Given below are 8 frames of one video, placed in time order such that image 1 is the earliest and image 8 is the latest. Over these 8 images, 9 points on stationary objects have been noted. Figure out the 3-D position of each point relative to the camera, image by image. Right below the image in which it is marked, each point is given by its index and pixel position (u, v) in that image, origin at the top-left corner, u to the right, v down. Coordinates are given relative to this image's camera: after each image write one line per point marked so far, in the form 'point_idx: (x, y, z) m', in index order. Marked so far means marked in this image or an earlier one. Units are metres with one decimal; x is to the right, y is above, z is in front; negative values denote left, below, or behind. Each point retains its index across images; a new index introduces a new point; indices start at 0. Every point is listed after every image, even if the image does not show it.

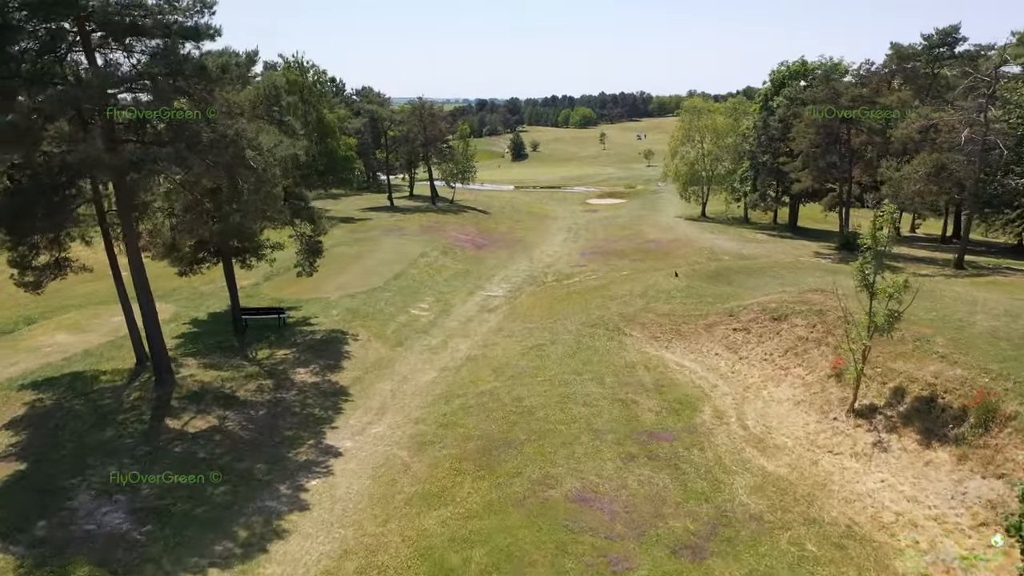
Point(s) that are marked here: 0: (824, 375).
0: (+10.4, -3.0, +19.4) m
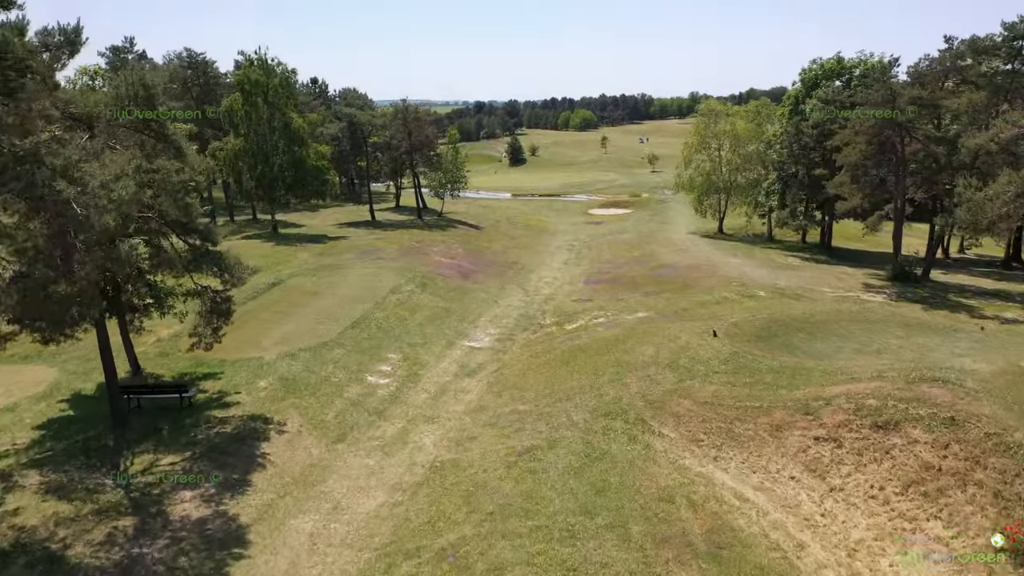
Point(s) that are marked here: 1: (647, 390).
0: (+9.9, -5.4, +12.1) m
1: (+4.6, -3.5, +19.9) m
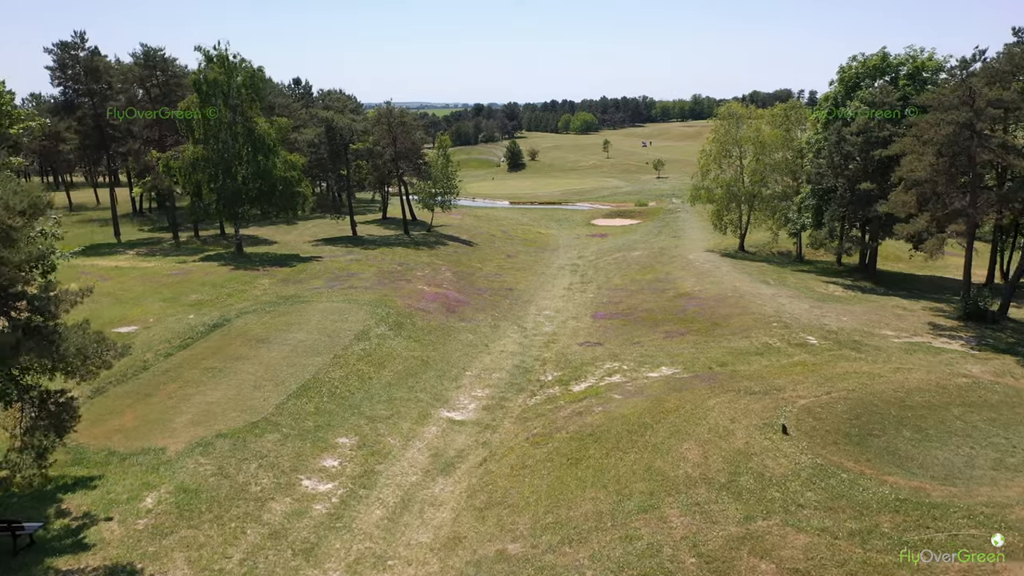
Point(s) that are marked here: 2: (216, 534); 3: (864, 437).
0: (+9.5, -7.5, +5.6) m
1: (+4.3, -5.6, +13.4) m
2: (-7.7, -6.3, +15.2) m
3: (+9.6, -4.0, +15.9) m
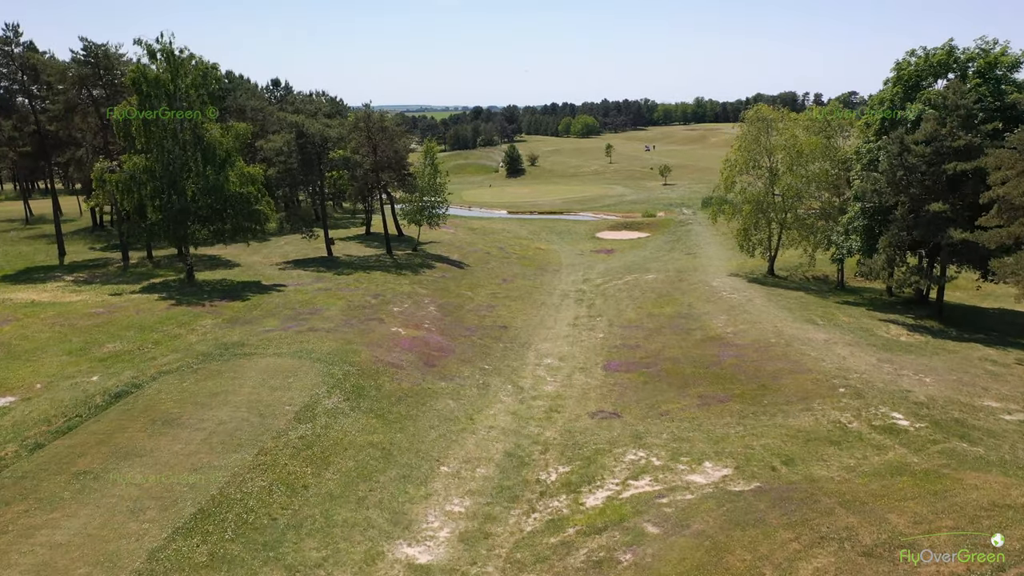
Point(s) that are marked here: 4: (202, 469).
0: (+9.2, -9.7, -1.4) m
1: (+3.9, -7.8, +6.4) m
2: (-8.0, -8.6, +8.2) m
3: (+9.2, -6.3, +8.9) m
4: (-9.7, -5.6, +18.2) m
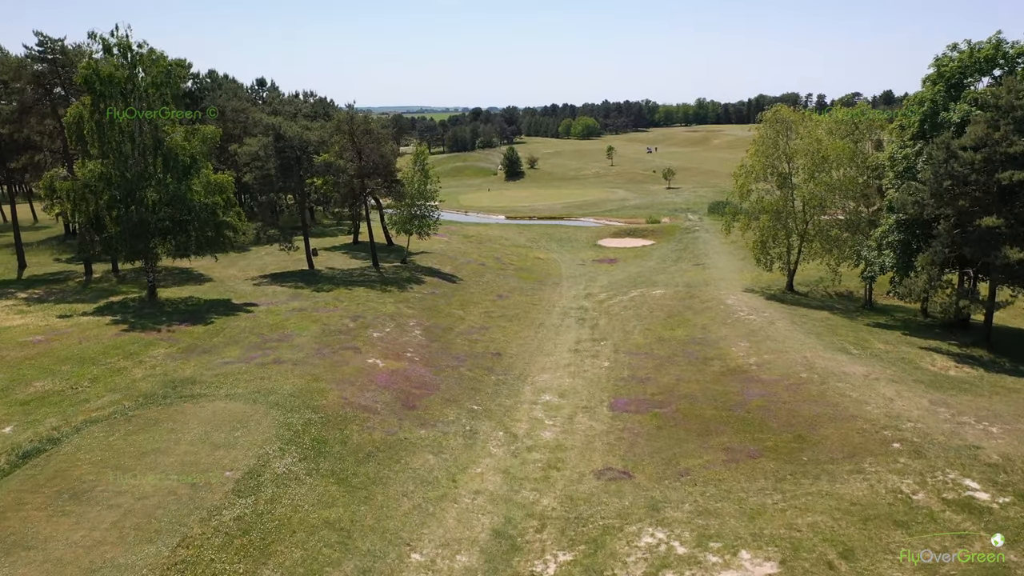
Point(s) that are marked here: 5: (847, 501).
0: (+8.9, -10.9, -5.4) m
1: (+3.6, -9.0, +2.4) m
2: (-8.4, -9.8, +4.2) m
3: (+8.9, -7.5, +4.9) m
4: (-10.0, -6.8, +14.3) m
5: (+10.1, -6.4, +17.7) m
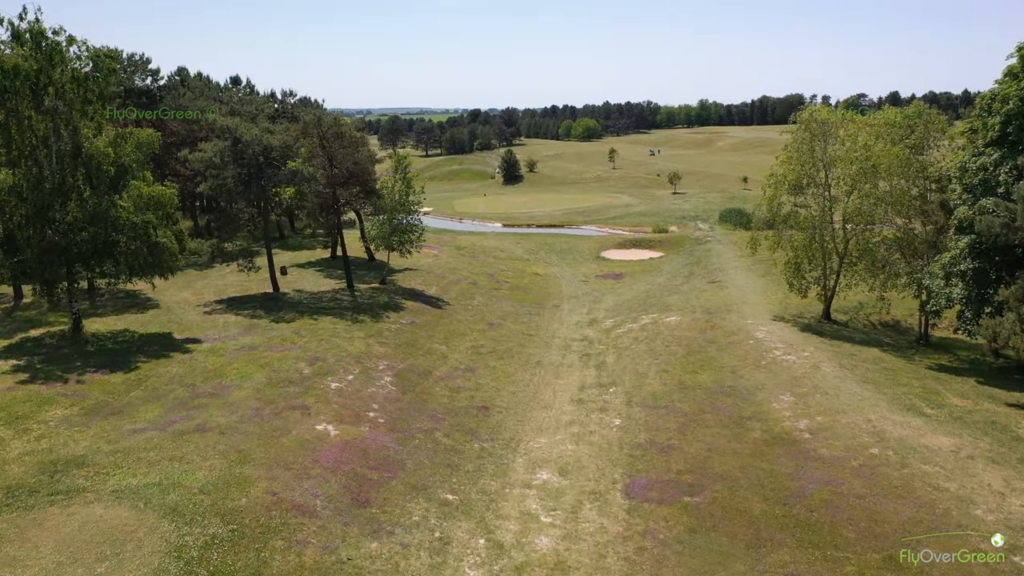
0: (+8.4, -12.6, -11.5) m
1: (+3.1, -10.8, -3.7) m
2: (-8.9, -11.6, -1.8) m
3: (+8.4, -9.3, -1.2) m
4: (-10.5, -8.6, +8.2) m
5: (+9.7, -8.2, +11.6) m
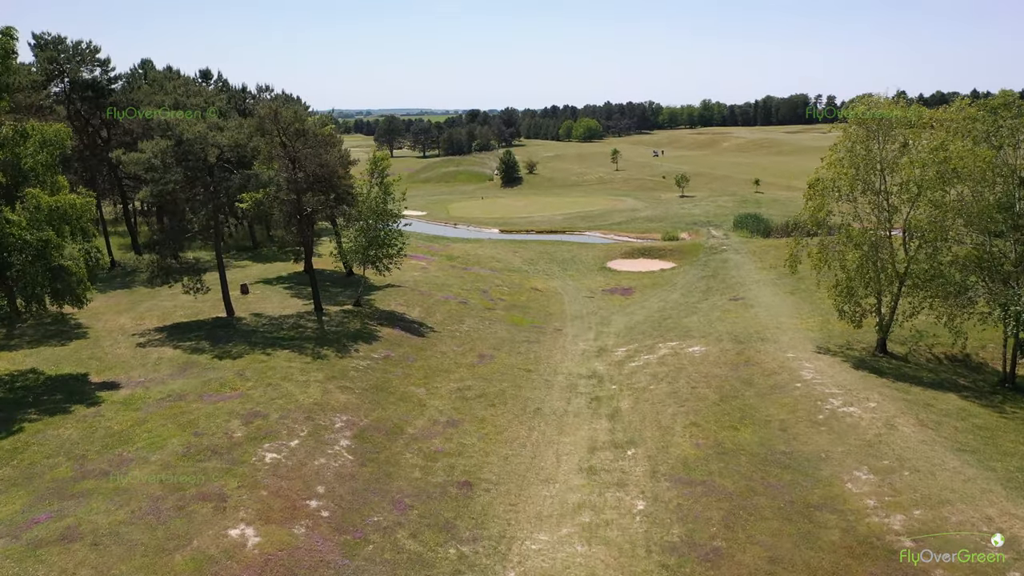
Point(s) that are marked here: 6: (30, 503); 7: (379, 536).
0: (+8.1, -14.0, -17.7) m
1: (+2.8, -12.2, -10.0) m
2: (-9.2, -13.0, -8.1) m
3: (+8.1, -10.7, -7.4) m
4: (-10.8, -10.0, +1.9) m
5: (+9.3, -9.6, +5.3) m
6: (-14.5, -6.4, +17.6) m
7: (-4.0, -7.4, +17.4) m
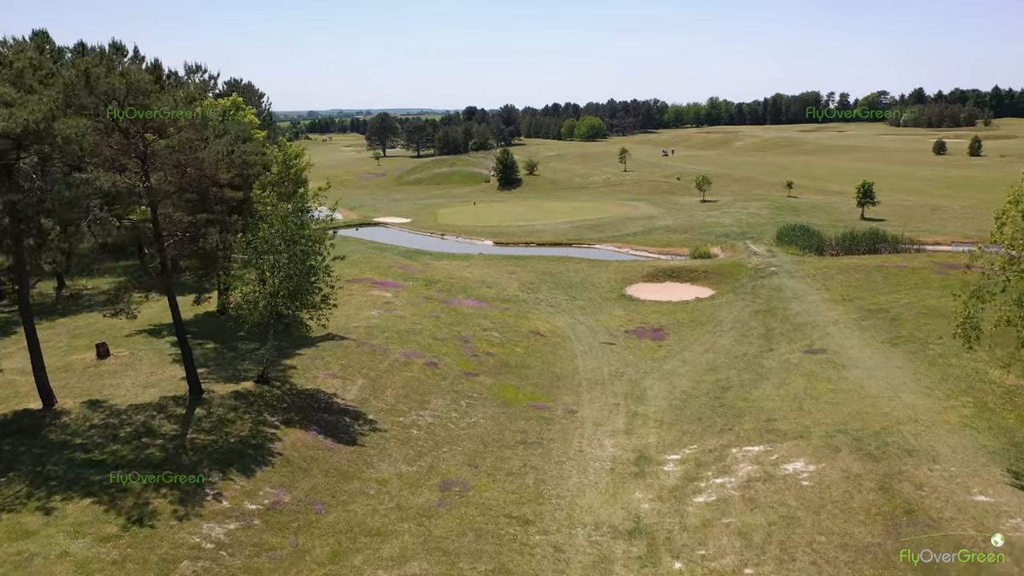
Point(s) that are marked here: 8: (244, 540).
0: (+7.5, -16.9, -31.4) m
1: (+2.3, -15.1, -23.6) m
2: (-9.7, -15.9, -21.8) m
3: (+7.6, -13.6, -21.1) m
4: (-11.3, -12.9, -11.7) m
5: (+8.8, -12.6, -8.3) m
6: (-15.0, -9.3, +3.9) m
7: (-4.5, -10.3, +3.7) m
8: (-7.4, -6.7, +16.3) m
